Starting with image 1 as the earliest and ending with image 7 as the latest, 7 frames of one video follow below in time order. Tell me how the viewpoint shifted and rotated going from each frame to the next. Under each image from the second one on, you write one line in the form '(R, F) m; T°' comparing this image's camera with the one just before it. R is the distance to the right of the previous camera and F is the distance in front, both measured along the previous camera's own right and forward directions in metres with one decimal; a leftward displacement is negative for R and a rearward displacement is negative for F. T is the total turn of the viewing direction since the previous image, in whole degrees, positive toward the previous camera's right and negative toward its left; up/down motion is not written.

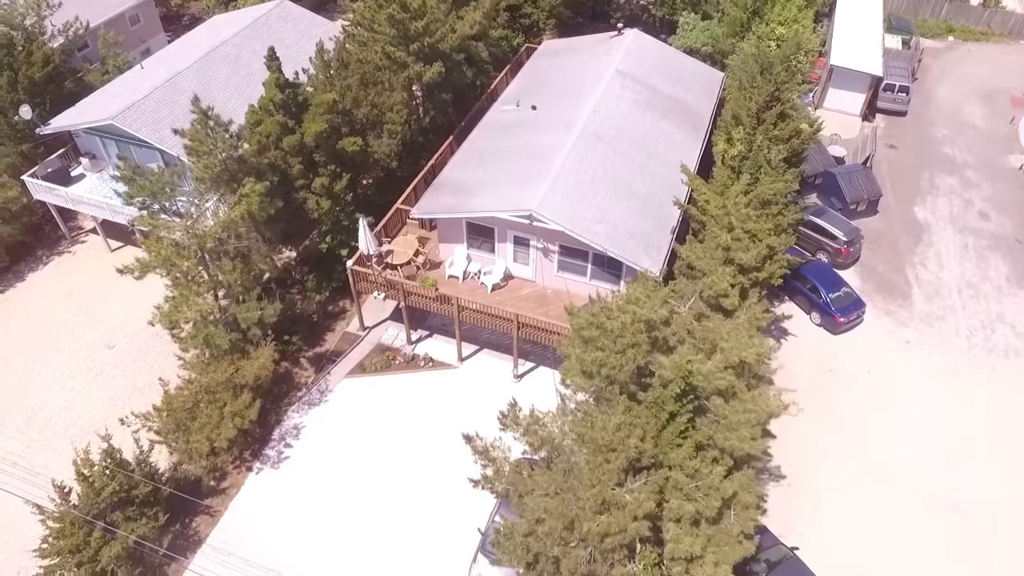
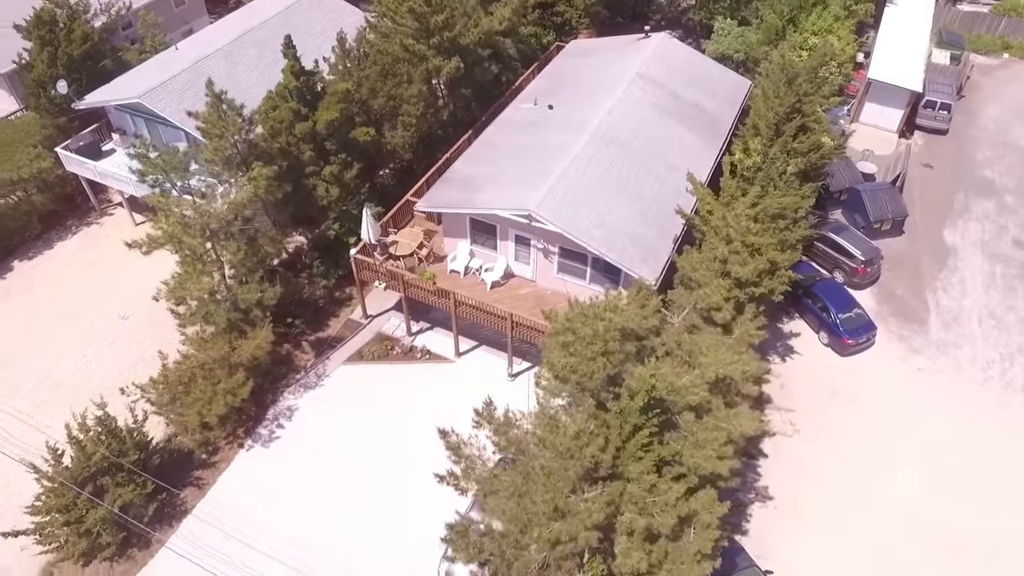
(+1.4, 0.0) m; -4°
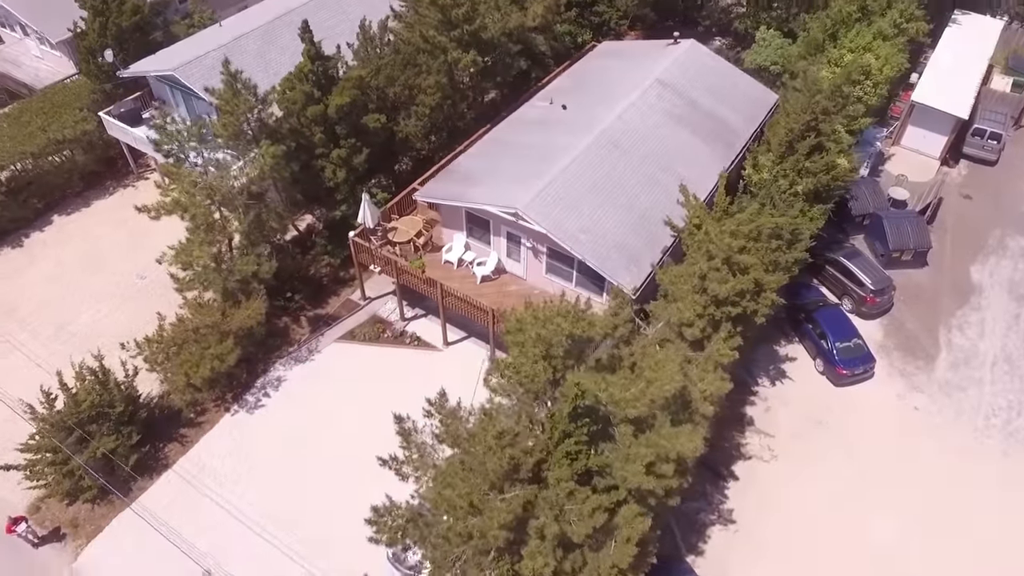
(+2.3, -0.1) m; -5°
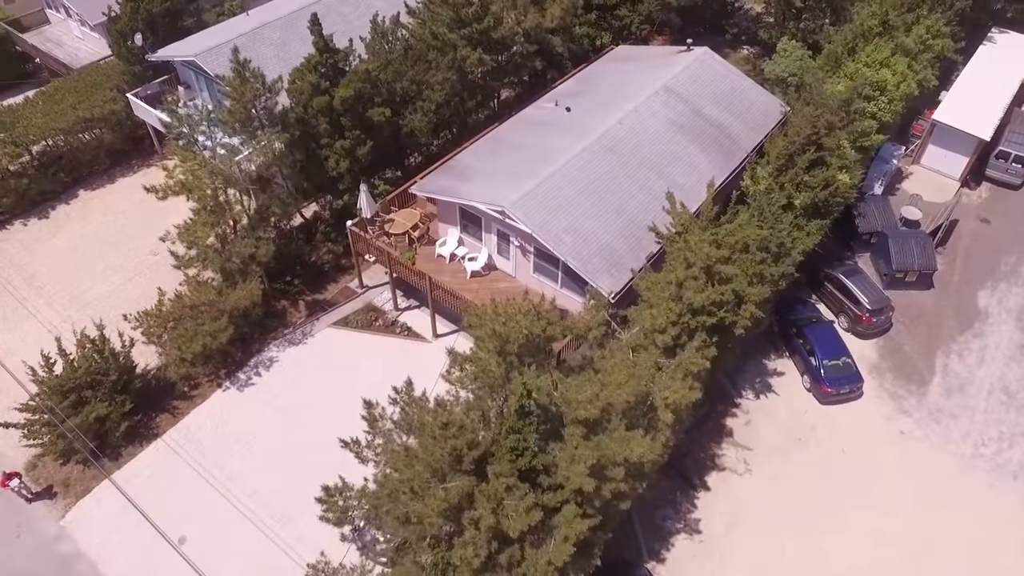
(+1.7, -0.2) m; -3°
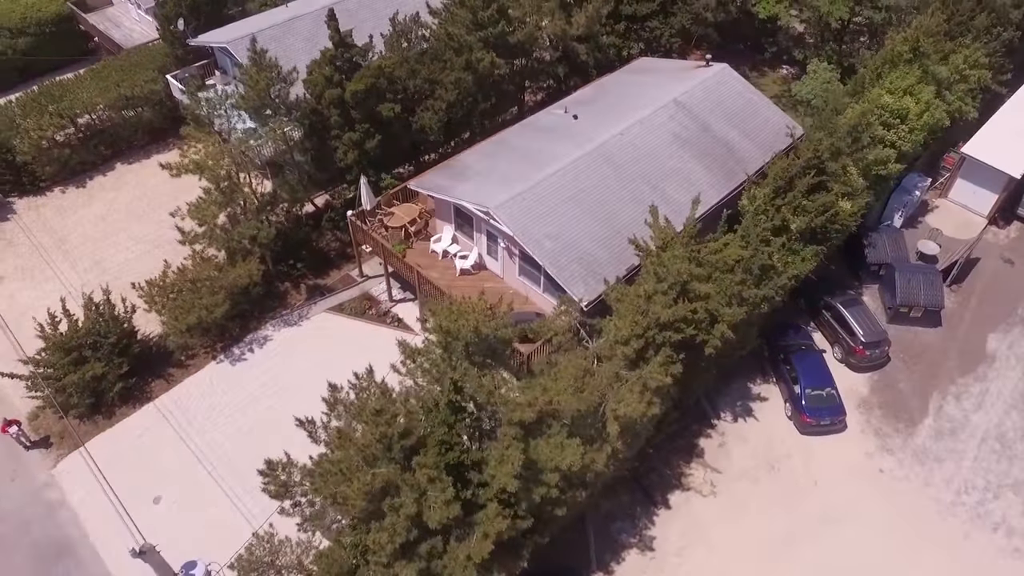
(+2.3, -0.2) m; -5°
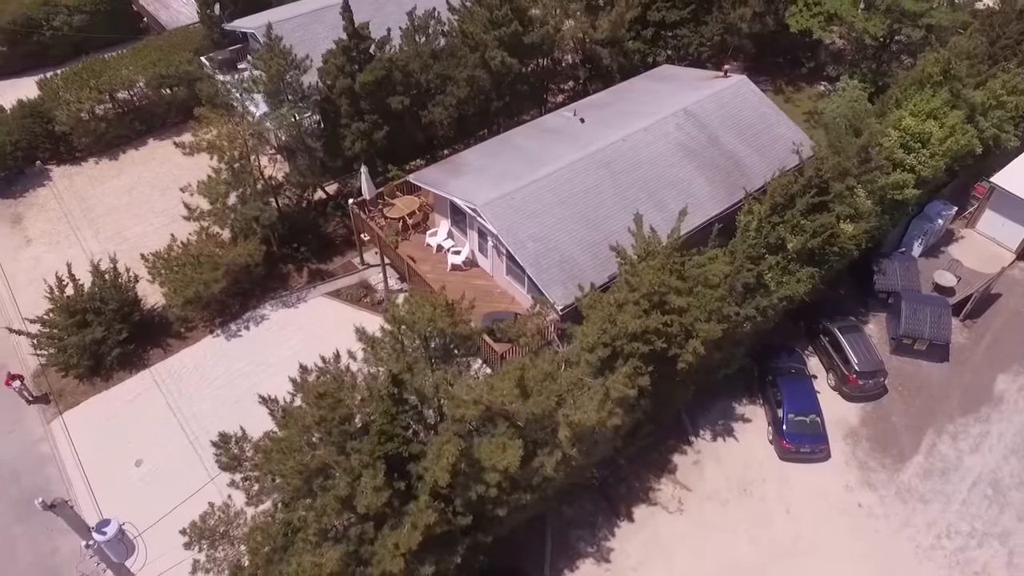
(+2.1, +0.1) m; -4°
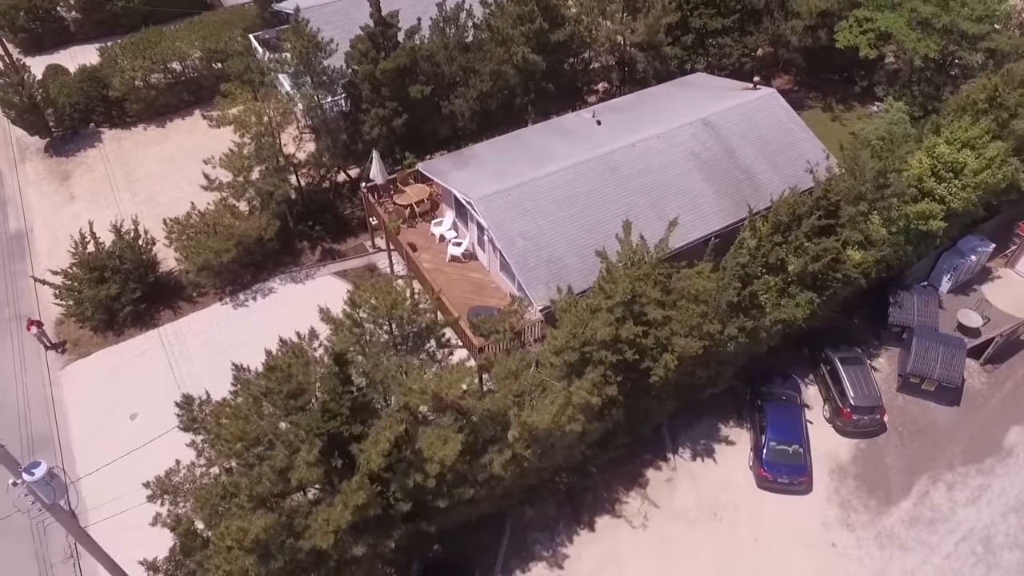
(+2.3, +0.1) m; -5°
